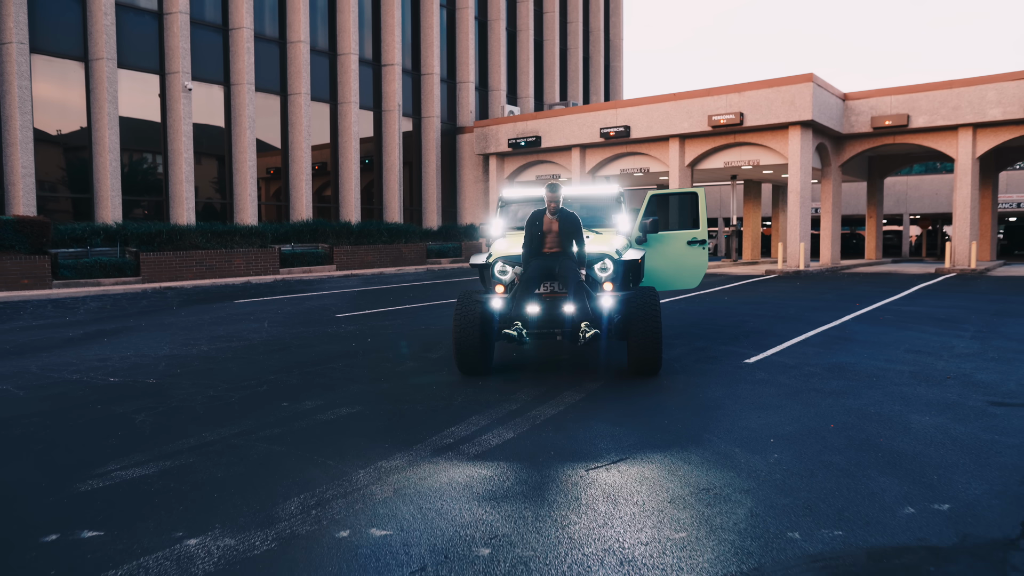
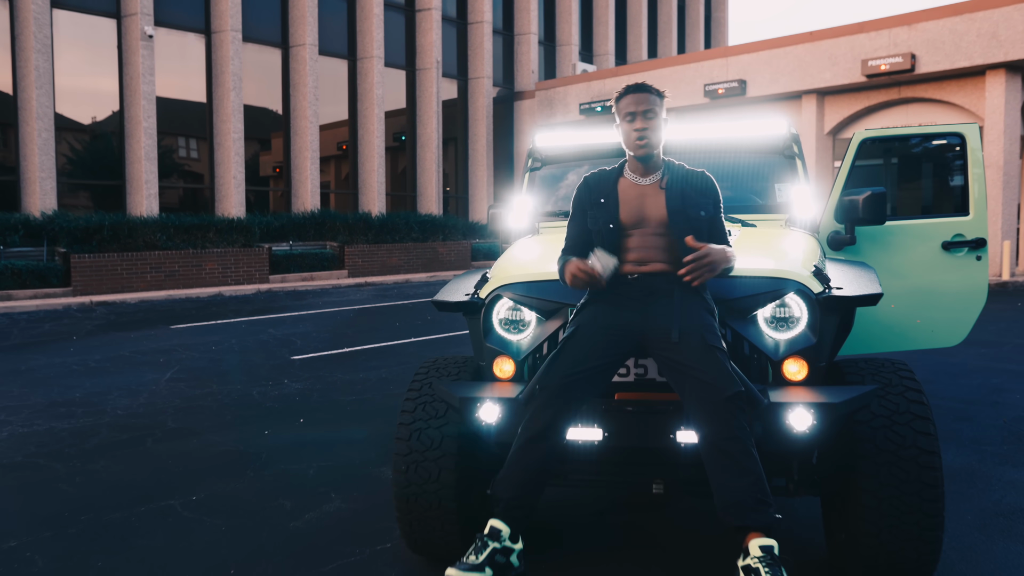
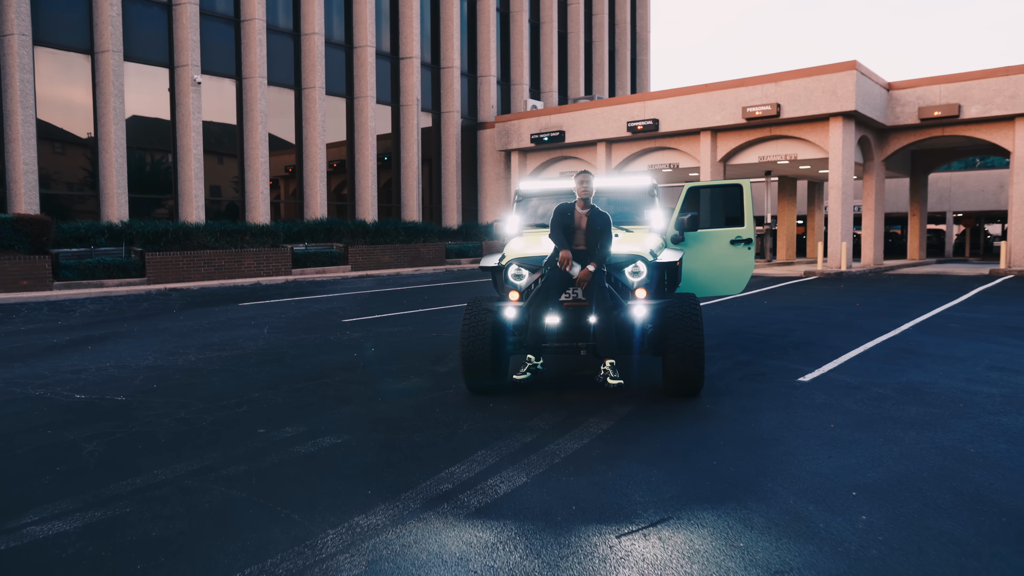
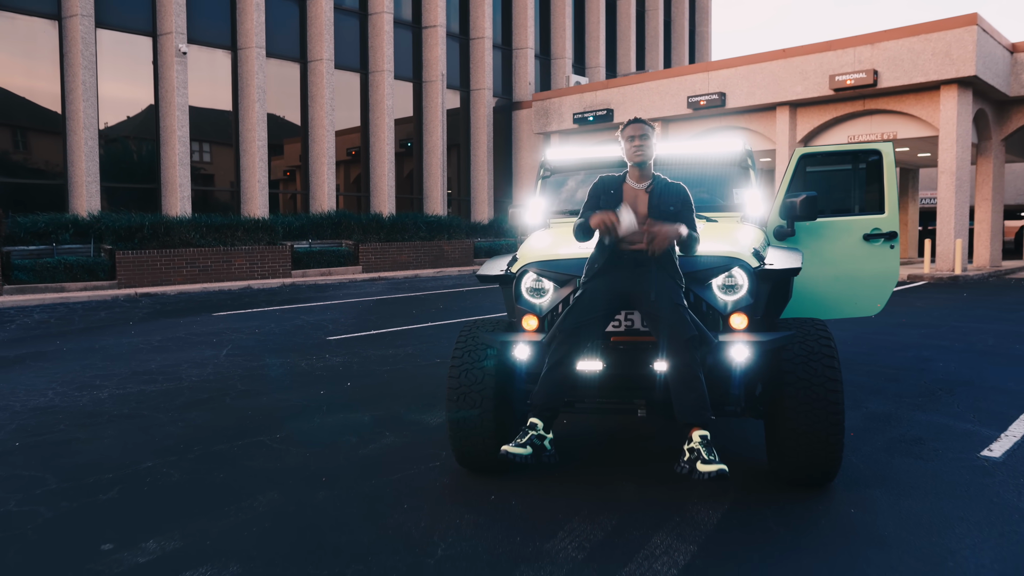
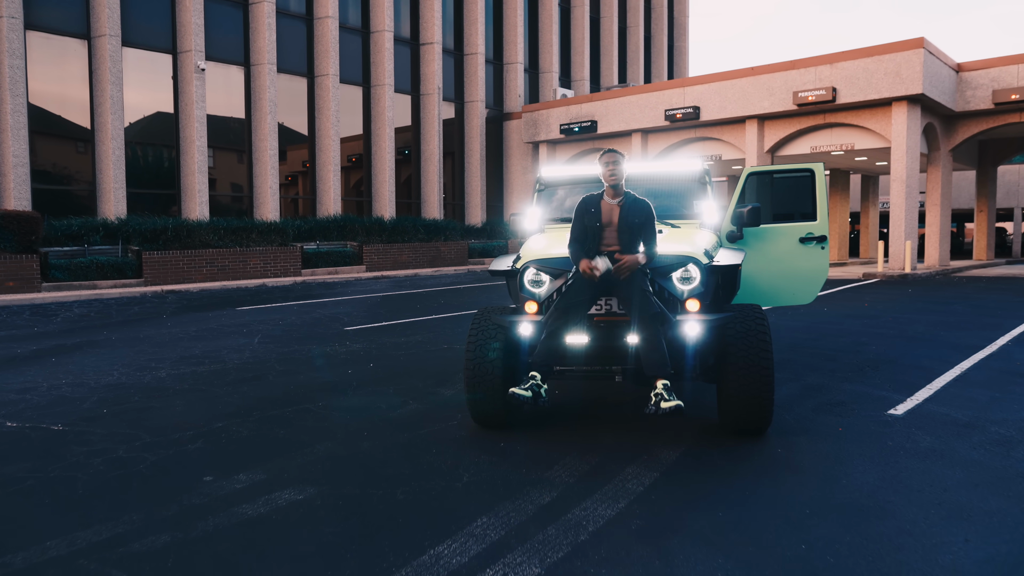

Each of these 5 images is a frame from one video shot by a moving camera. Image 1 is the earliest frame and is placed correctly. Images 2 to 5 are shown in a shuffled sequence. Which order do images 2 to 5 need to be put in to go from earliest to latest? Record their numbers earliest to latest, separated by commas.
3, 5, 4, 2
